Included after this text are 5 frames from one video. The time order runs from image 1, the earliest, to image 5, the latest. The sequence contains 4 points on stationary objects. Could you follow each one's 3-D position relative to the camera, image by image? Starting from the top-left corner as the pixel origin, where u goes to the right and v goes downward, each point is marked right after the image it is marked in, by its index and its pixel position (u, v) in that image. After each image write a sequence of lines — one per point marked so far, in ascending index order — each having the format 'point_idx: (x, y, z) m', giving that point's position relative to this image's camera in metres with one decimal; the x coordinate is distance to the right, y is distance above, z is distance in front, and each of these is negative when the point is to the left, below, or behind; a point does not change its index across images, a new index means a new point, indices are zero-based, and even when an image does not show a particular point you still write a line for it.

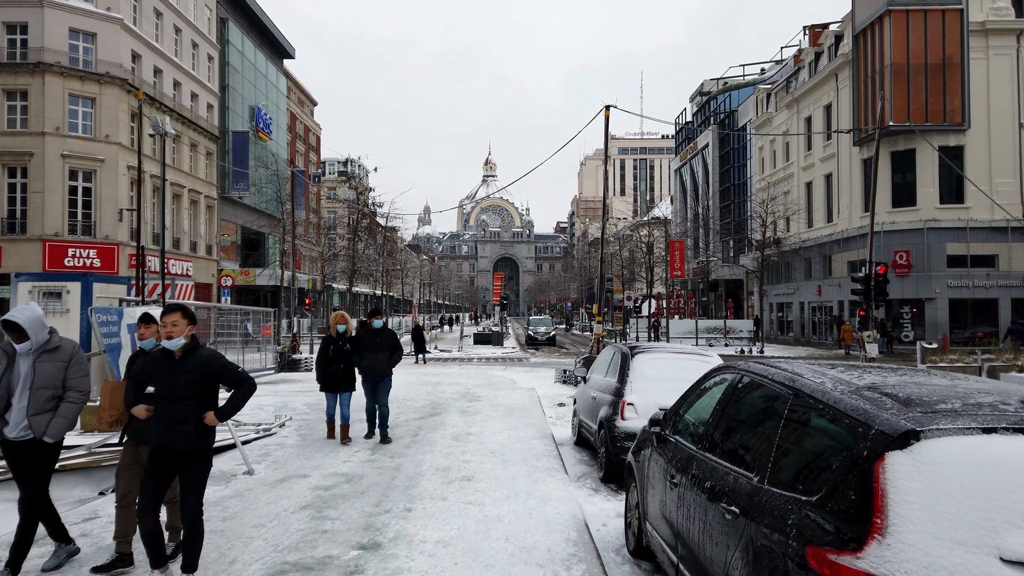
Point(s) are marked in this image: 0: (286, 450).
0: (-2.7, -1.9, +8.2) m
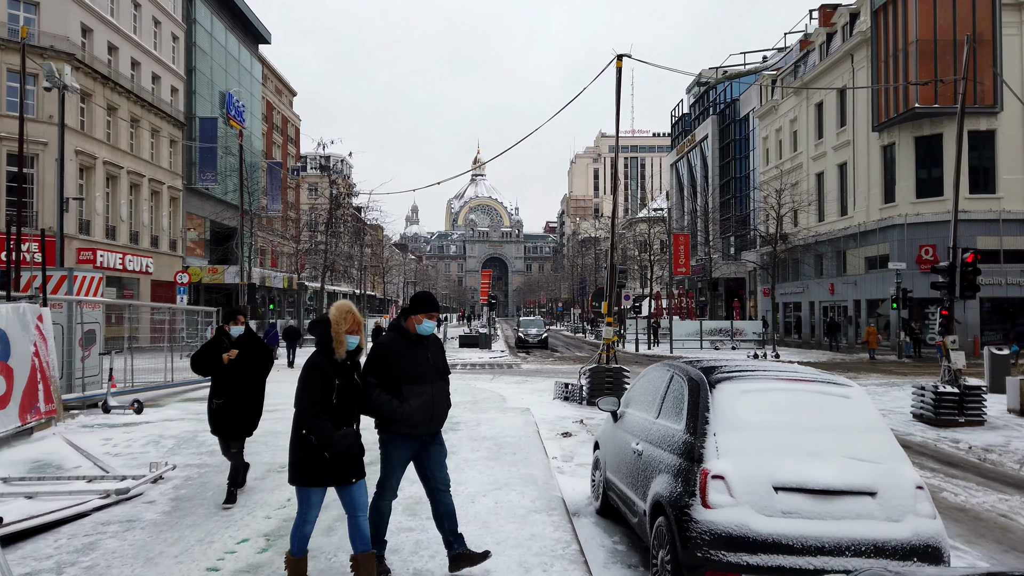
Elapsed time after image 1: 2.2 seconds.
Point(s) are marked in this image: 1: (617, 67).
0: (-2.7, -1.8, +5.0) m
1: (+1.9, +4.0, +12.8) m
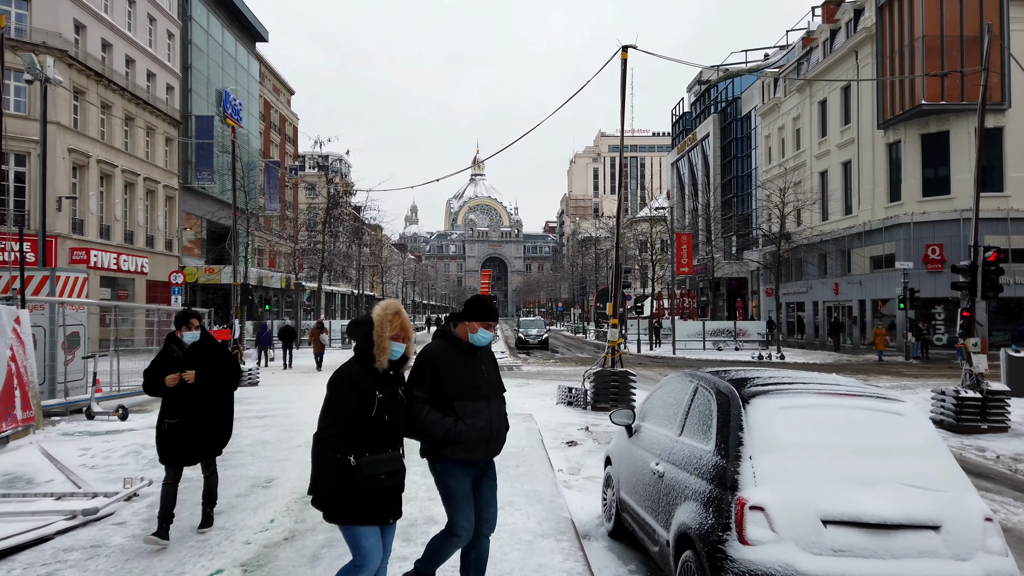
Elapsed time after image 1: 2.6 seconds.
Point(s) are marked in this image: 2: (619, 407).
0: (-2.7, -1.8, +4.5) m
1: (+1.9, +4.0, +12.3) m
2: (+1.8, -2.0, +11.7) m
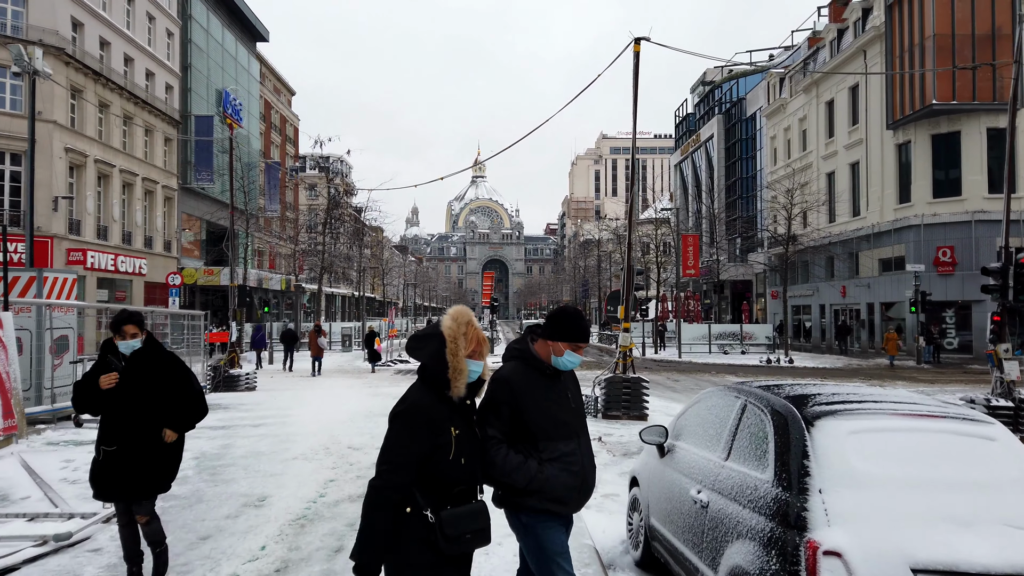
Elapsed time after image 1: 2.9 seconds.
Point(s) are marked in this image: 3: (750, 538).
0: (-2.6, -1.8, +4.0) m
1: (+2.1, +4.0, +11.8) m
2: (+1.9, -2.0, +11.2) m
3: (+1.1, -1.1, +3.1) m
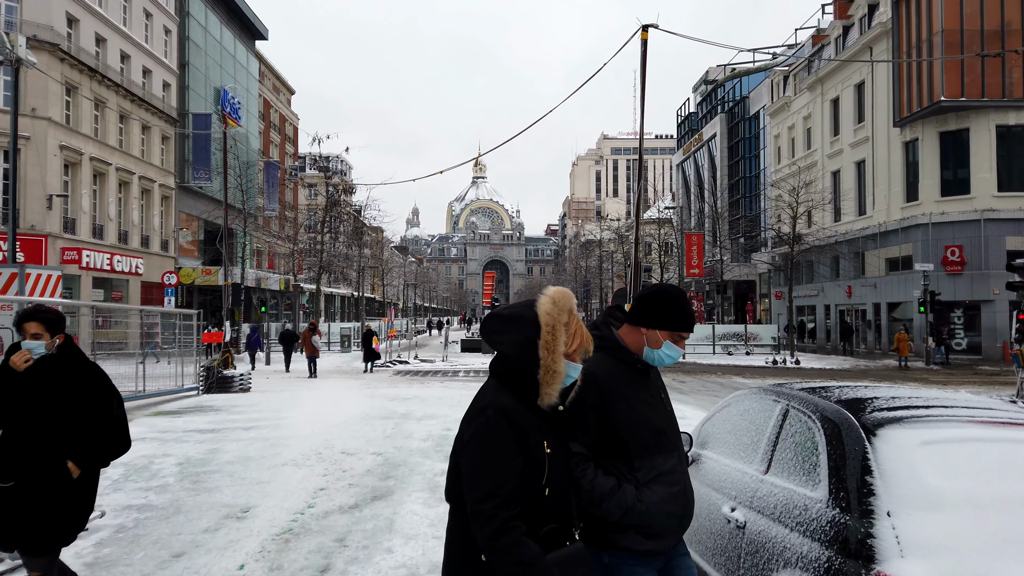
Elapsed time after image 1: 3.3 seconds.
0: (-2.6, -1.7, +3.6) m
1: (+2.1, +4.0, +11.4) m
2: (+1.9, -2.0, +10.7) m
3: (+1.1, -1.1, +2.6) m
